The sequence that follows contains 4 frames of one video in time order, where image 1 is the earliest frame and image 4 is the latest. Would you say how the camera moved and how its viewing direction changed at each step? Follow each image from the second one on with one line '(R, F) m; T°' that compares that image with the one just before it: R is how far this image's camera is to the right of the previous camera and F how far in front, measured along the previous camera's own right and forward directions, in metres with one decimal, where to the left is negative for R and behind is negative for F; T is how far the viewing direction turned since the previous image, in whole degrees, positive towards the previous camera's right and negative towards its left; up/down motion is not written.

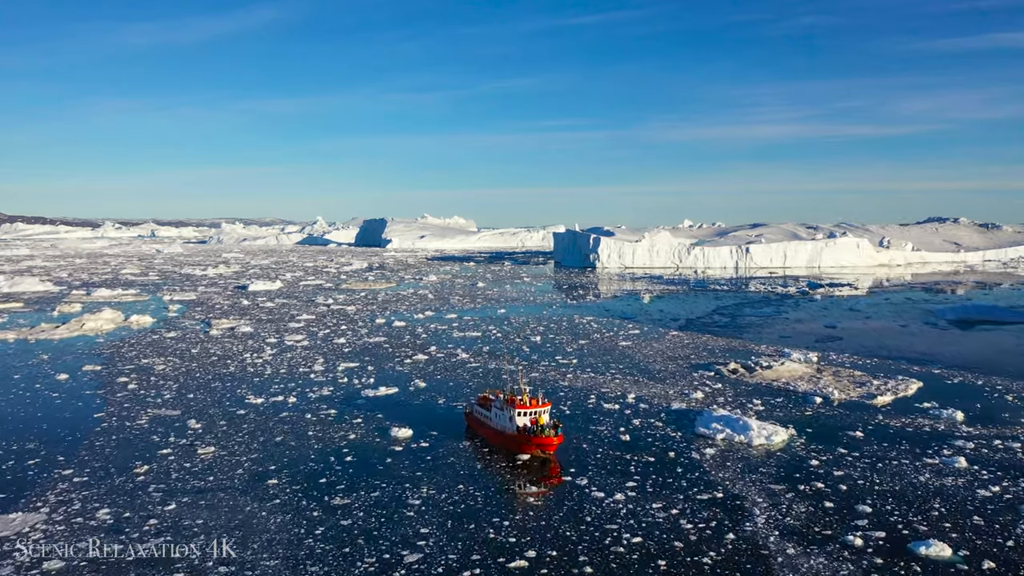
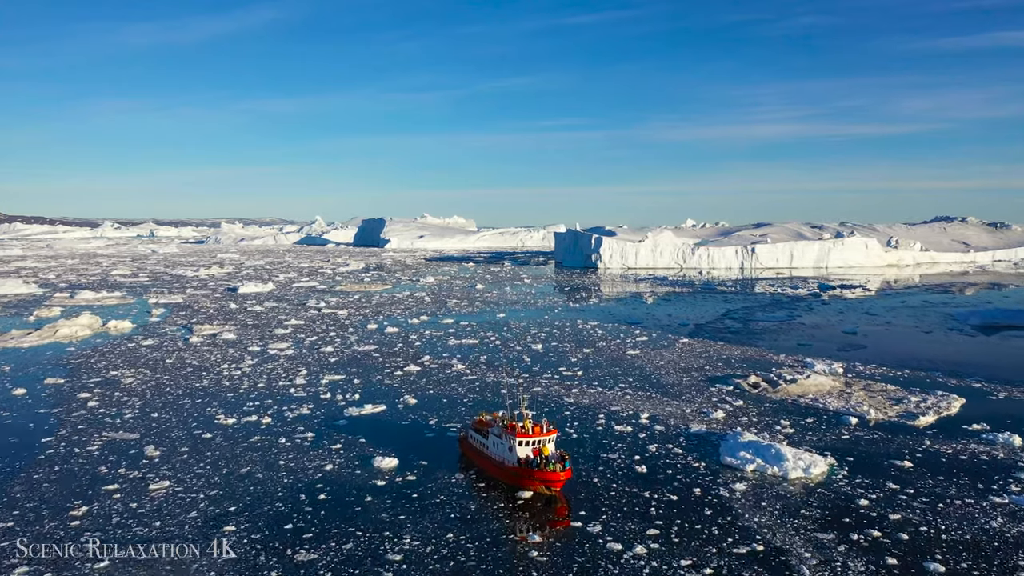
(0.0, +1.3) m; 0°
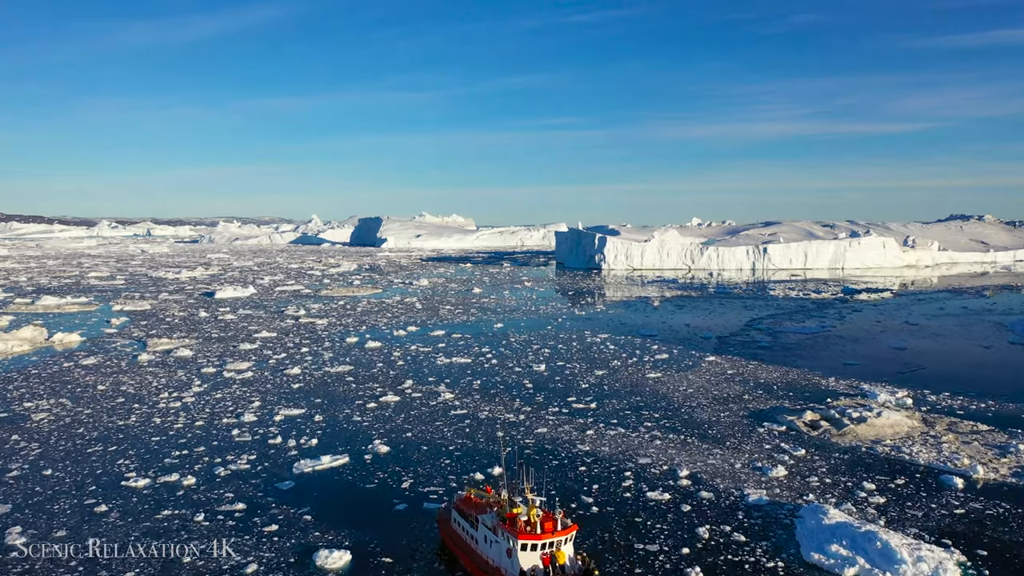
(0.0, +2.7) m; 0°
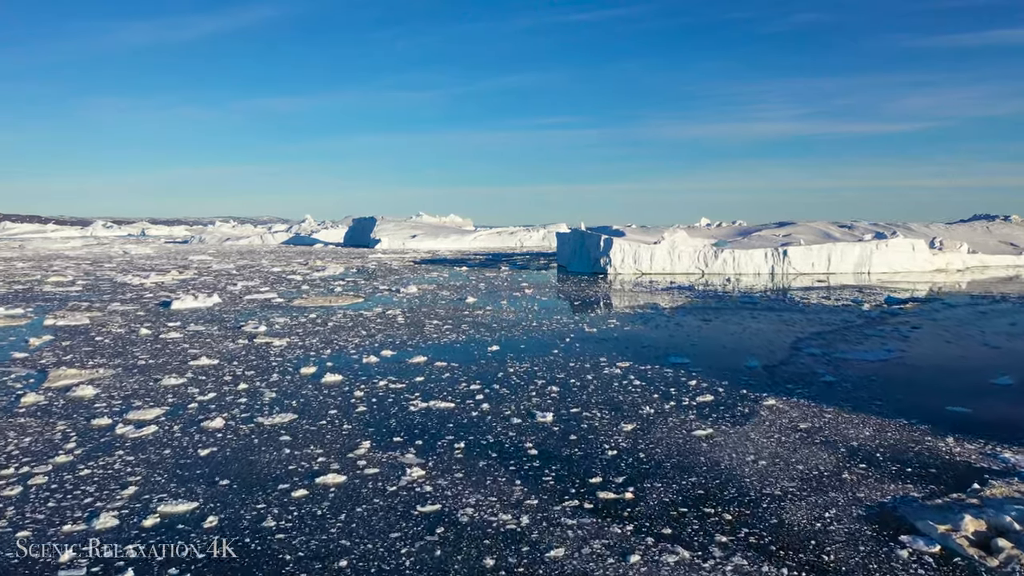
(0.0, +3.9) m; 0°
